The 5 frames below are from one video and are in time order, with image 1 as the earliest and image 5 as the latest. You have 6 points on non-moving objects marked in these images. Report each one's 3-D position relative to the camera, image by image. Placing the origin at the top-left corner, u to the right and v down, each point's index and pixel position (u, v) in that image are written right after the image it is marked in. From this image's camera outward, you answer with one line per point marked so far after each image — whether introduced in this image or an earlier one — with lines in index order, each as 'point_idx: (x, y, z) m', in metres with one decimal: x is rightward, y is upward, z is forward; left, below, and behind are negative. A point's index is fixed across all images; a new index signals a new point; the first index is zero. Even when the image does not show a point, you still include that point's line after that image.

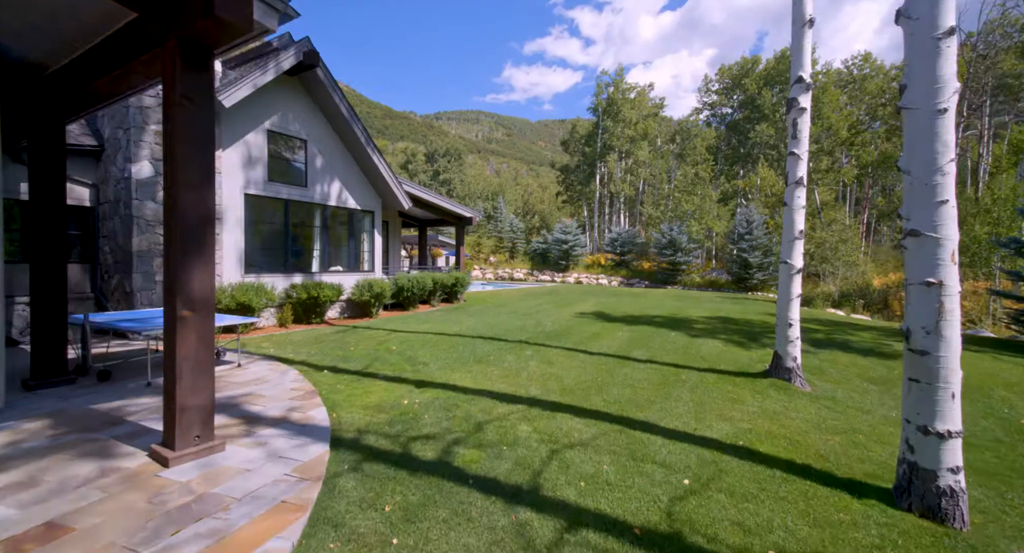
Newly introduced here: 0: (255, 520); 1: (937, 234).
0: (-1.3, -1.2, +2.3) m
1: (+2.6, +0.3, +2.7) m
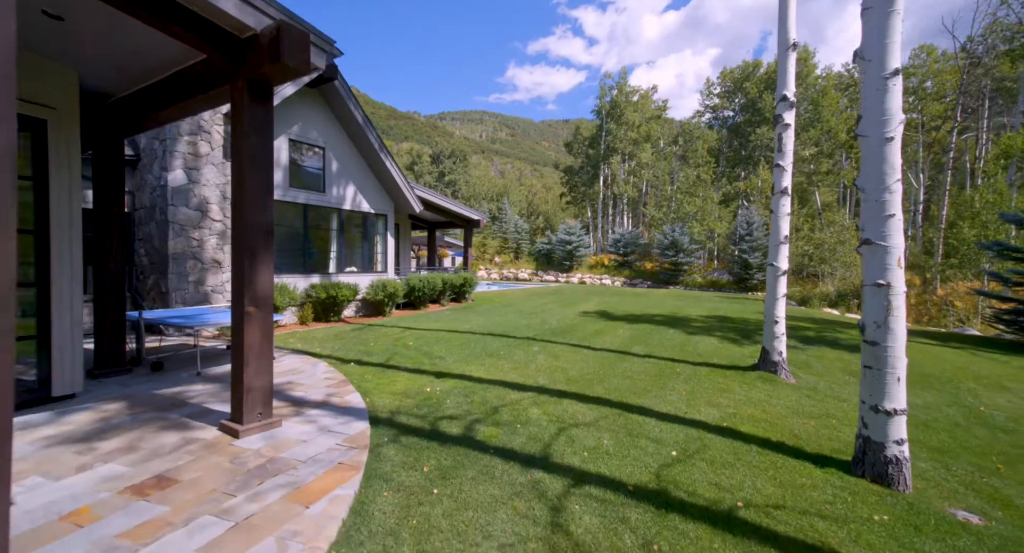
0: (-1.2, -1.2, +2.8) m
1: (+2.7, +0.2, +3.2) m
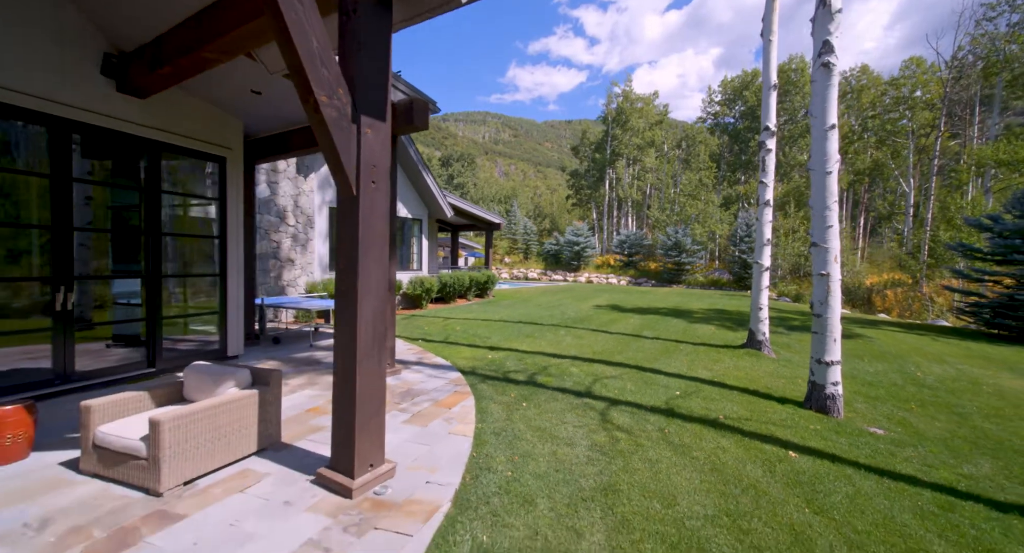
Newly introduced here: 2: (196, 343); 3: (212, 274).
0: (-0.6, -1.1, +4.3) m
1: (+3.2, +0.3, +4.7) m
2: (-3.6, -0.8, +5.3) m
3: (-3.5, 0.0, +5.4) m
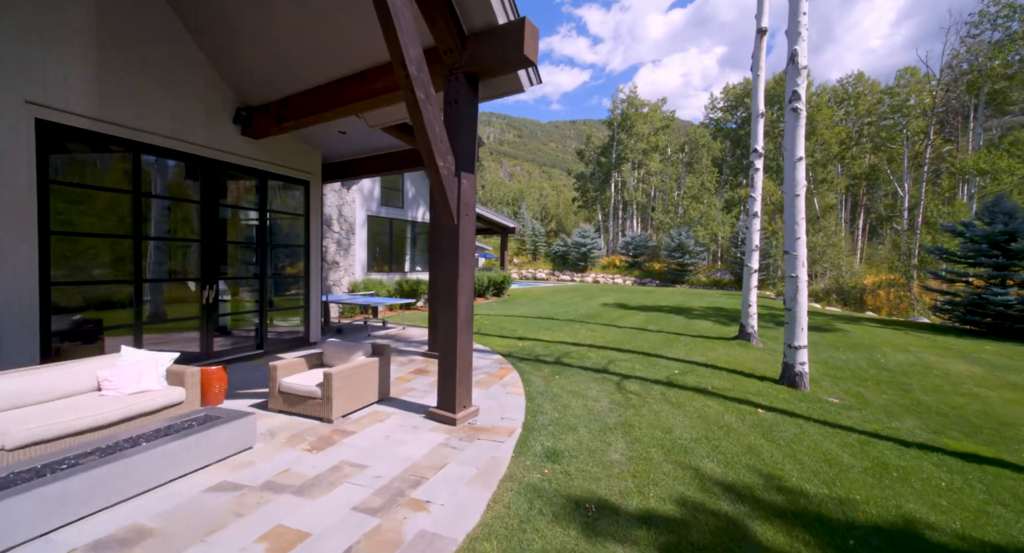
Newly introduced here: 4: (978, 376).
0: (-0.2, -1.1, +5.5) m
1: (+3.6, +0.3, +5.9) m
2: (-3.2, -0.8, +6.5) m
3: (-3.1, 0.0, +6.6) m
4: (+6.9, -1.5, +6.8) m
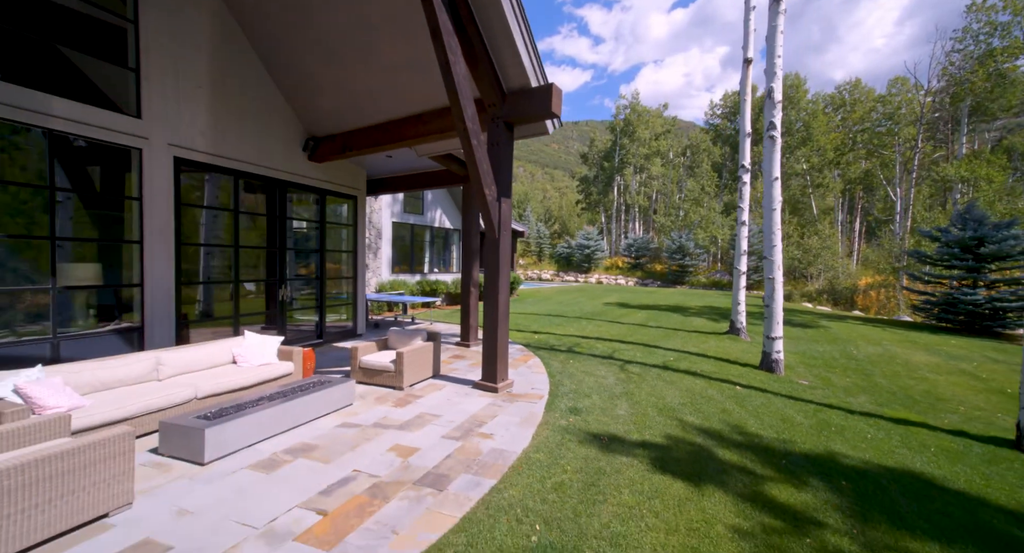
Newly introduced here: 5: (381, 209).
0: (+0.1, -1.2, +6.5) m
1: (+3.9, +0.3, +6.9) m
2: (-2.9, -0.8, +7.6) m
3: (-2.8, 0.0, +7.7) m
4: (+7.2, -1.5, +7.8) m
5: (-3.6, +1.8, +12.4) m
